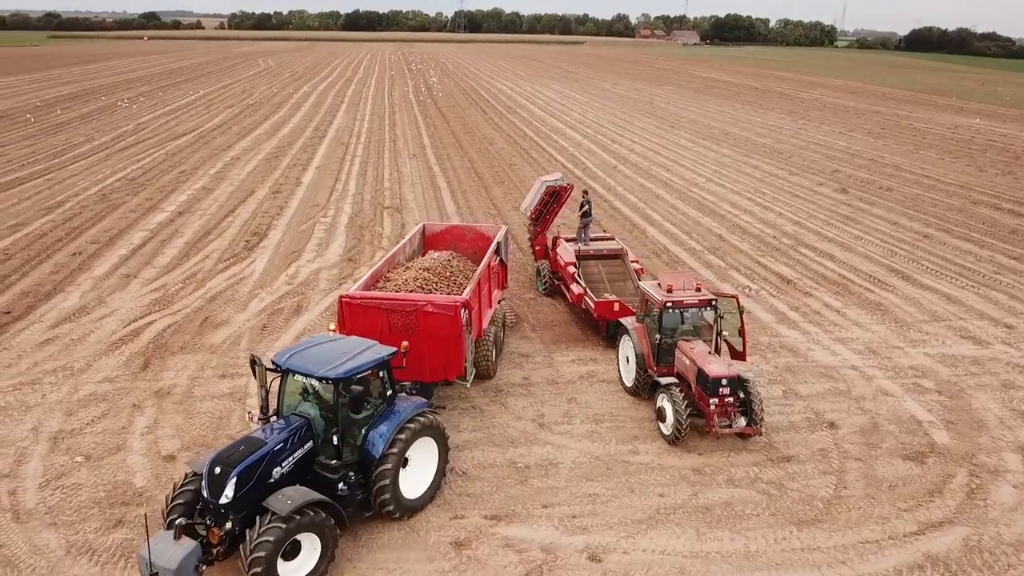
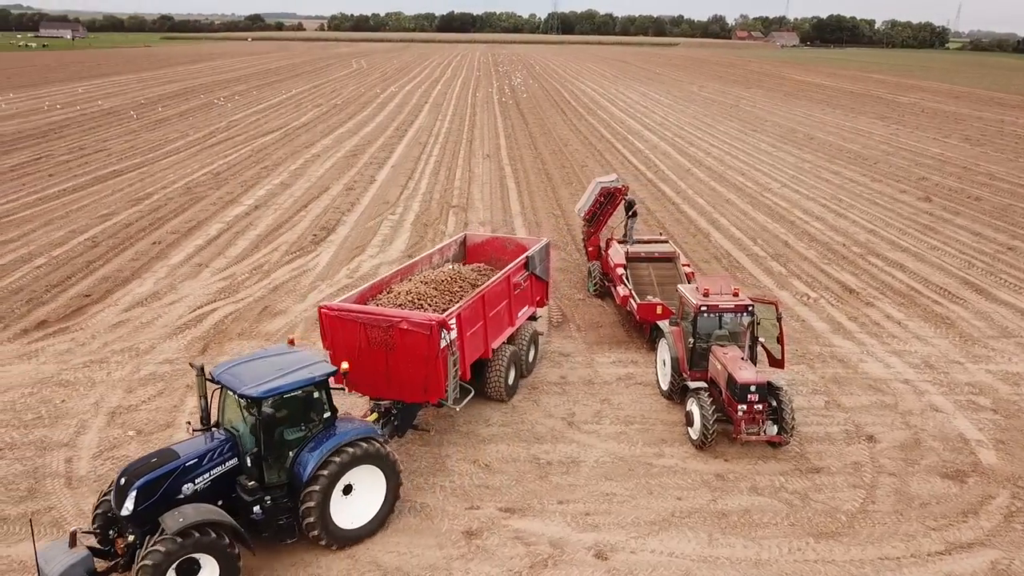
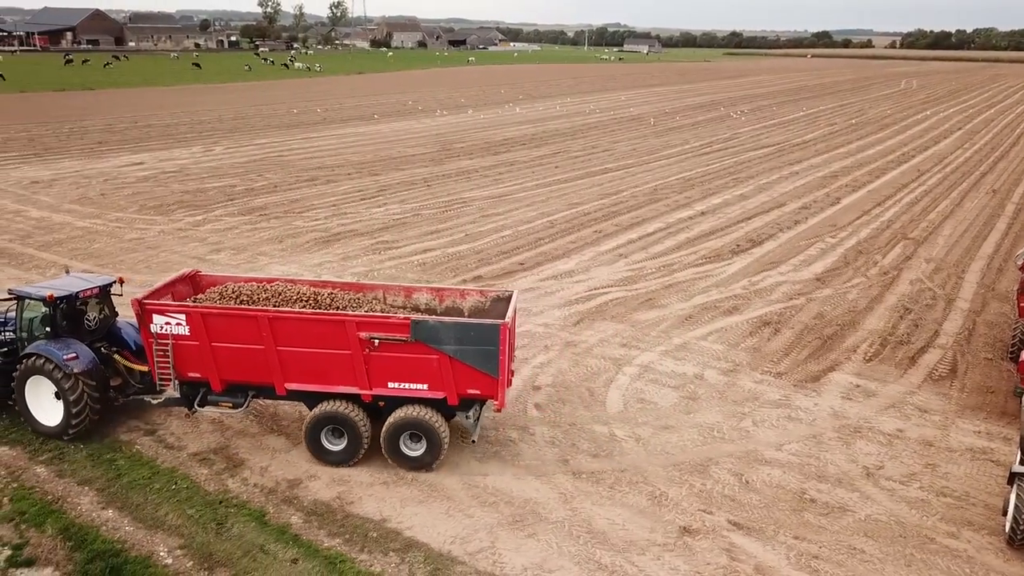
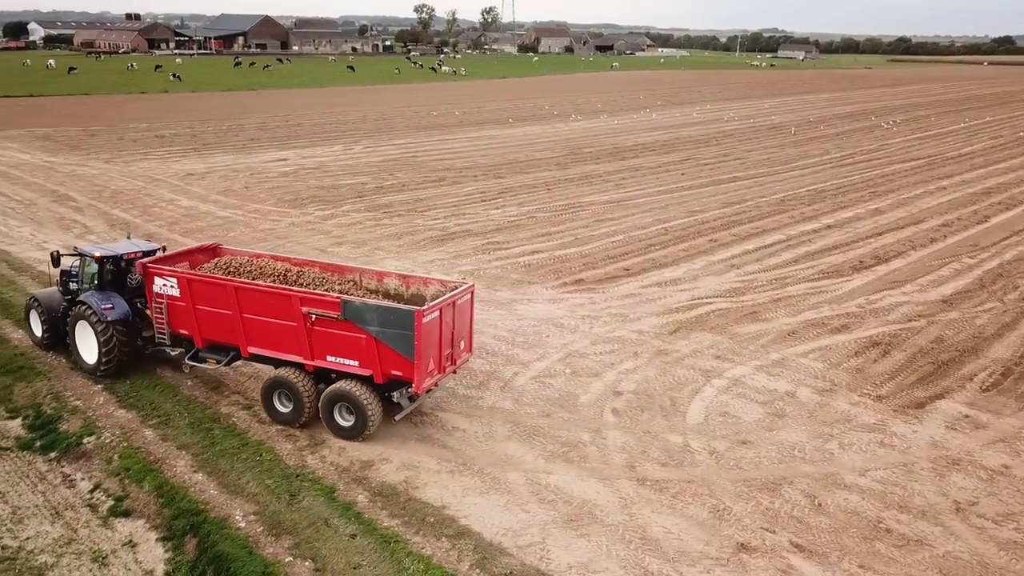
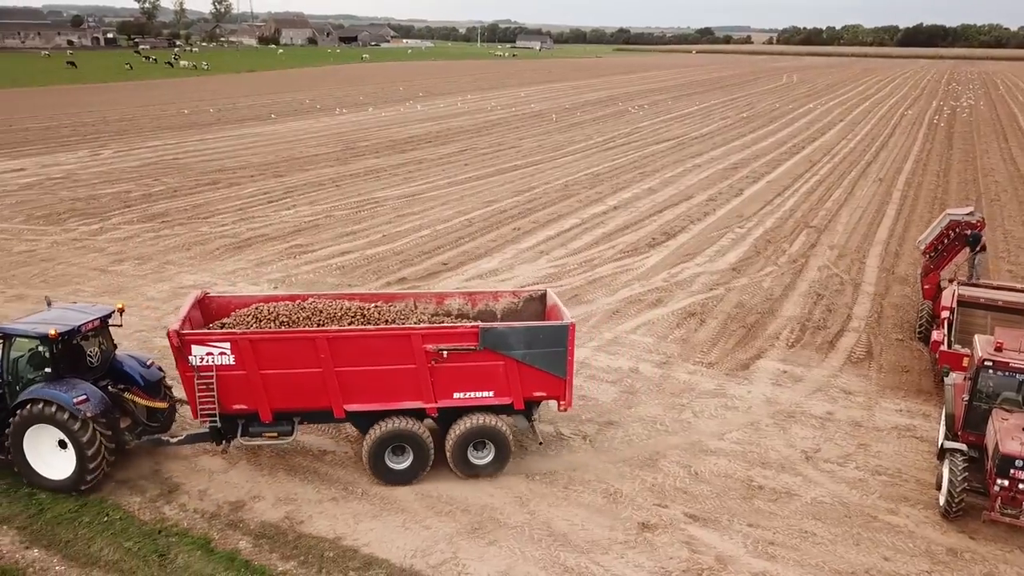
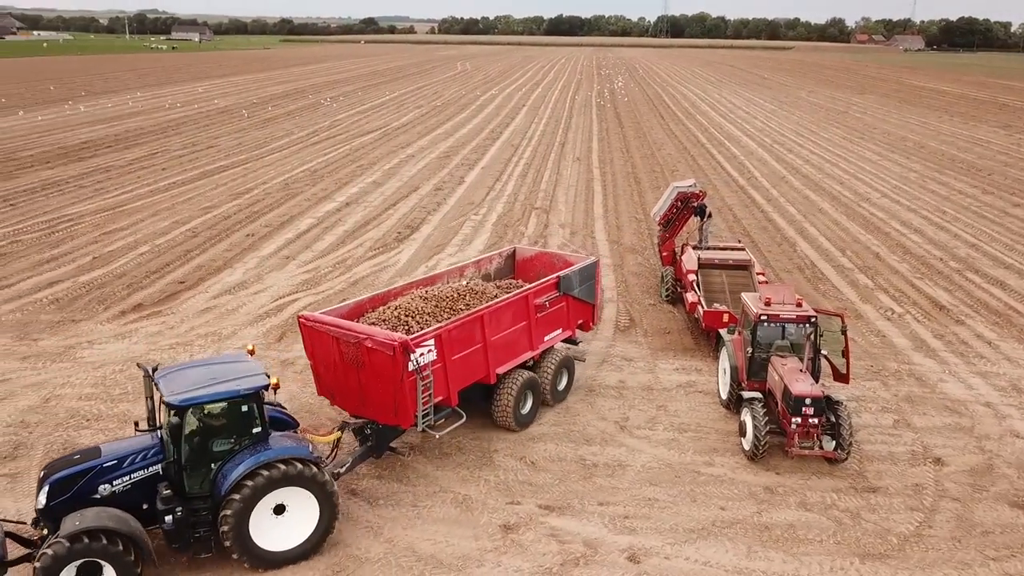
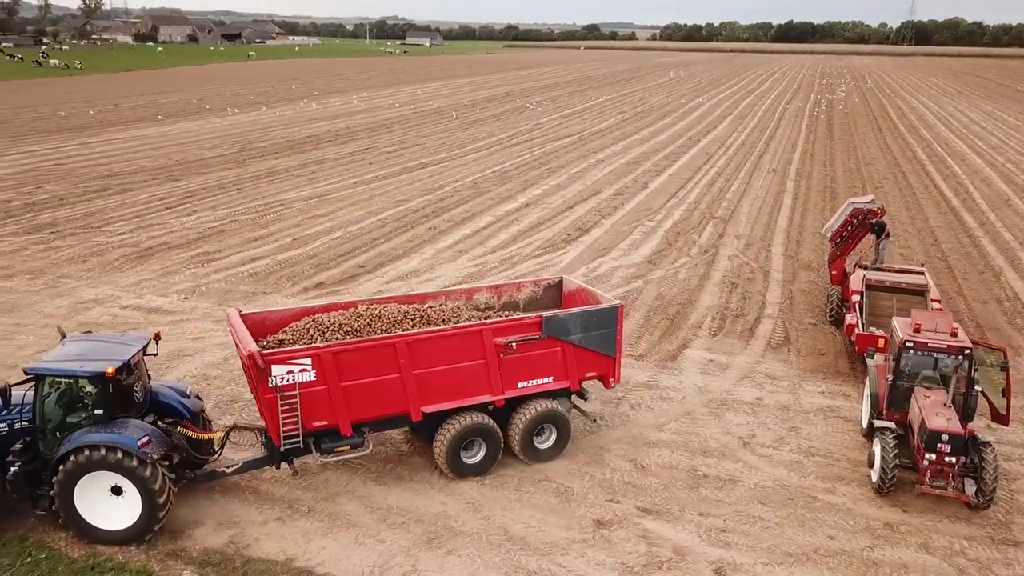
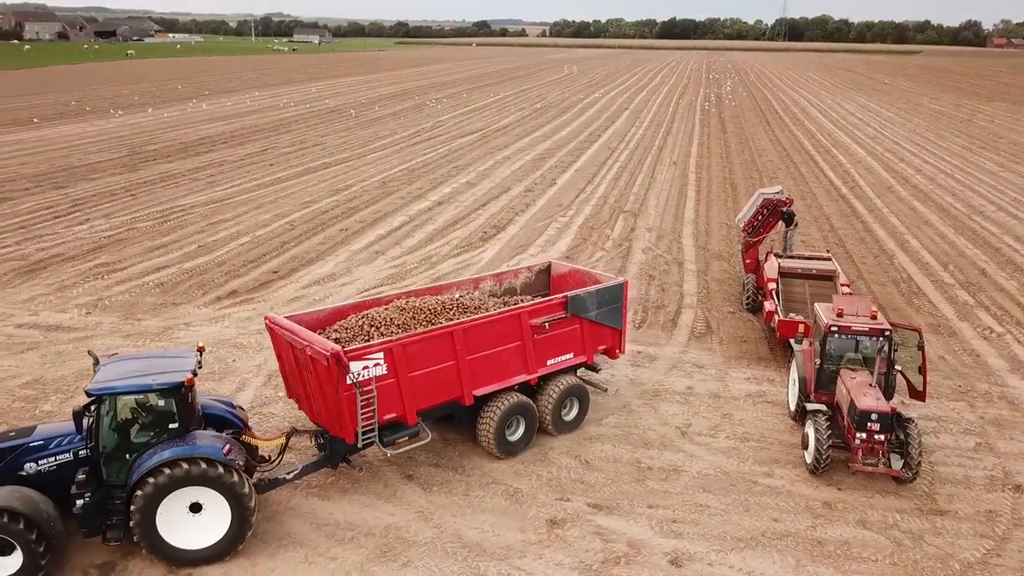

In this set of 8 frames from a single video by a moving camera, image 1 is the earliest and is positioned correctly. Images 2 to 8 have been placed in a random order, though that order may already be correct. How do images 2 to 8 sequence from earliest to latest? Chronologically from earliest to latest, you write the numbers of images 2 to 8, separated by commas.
2, 6, 8, 7, 5, 3, 4
